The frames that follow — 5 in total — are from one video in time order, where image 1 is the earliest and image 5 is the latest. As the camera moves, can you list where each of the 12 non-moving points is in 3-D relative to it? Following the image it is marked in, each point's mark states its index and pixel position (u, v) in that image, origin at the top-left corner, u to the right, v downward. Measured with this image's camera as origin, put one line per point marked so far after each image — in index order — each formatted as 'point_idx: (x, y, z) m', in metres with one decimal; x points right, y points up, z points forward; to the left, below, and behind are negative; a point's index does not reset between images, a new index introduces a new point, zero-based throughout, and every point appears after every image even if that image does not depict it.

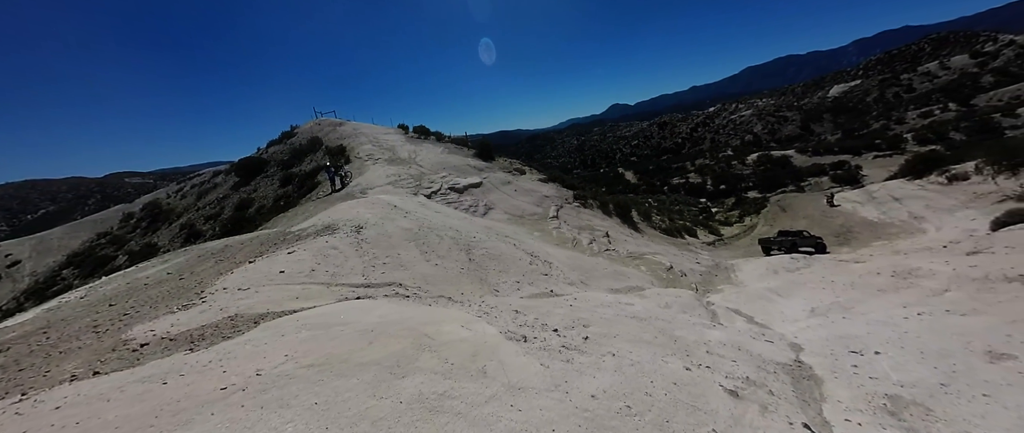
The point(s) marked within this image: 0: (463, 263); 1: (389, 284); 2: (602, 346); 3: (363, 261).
0: (-1.6, -1.5, +11.6) m
1: (-2.8, -1.6, +8.2) m
2: (+1.7, -2.4, +6.6) m
3: (-3.8, -1.1, +9.1) m
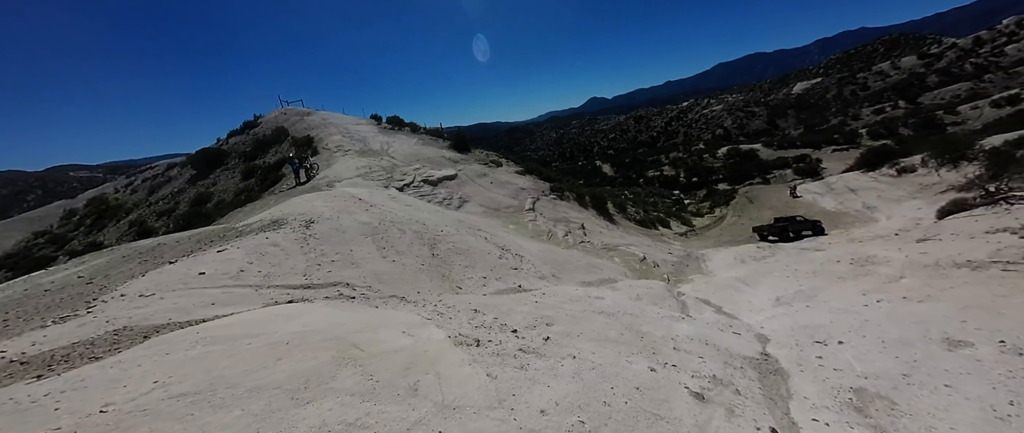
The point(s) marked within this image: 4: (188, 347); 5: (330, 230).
0: (-2.7, -1.3, +10.9) m
1: (-3.7, -1.4, +7.5) m
2: (+0.9, -2.2, +6.1) m
3: (-4.7, -1.0, +8.2) m
4: (-3.4, -1.4, +3.8) m
5: (-5.3, -0.4, +10.4) m
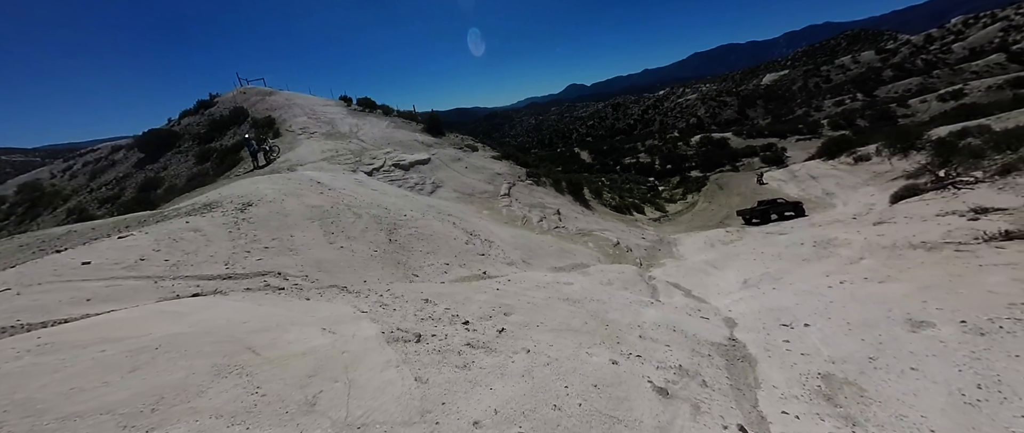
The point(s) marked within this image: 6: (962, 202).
0: (-3.8, -0.8, +10.0) m
1: (-4.6, -1.1, +6.5) m
2: (+0.1, -1.9, +5.5) m
3: (-5.6, -0.6, +7.2) m
4: (-4.0, -1.1, +2.9) m
5: (-6.3, +0.1, +9.3) m
6: (+15.7, +0.5, +12.5) m
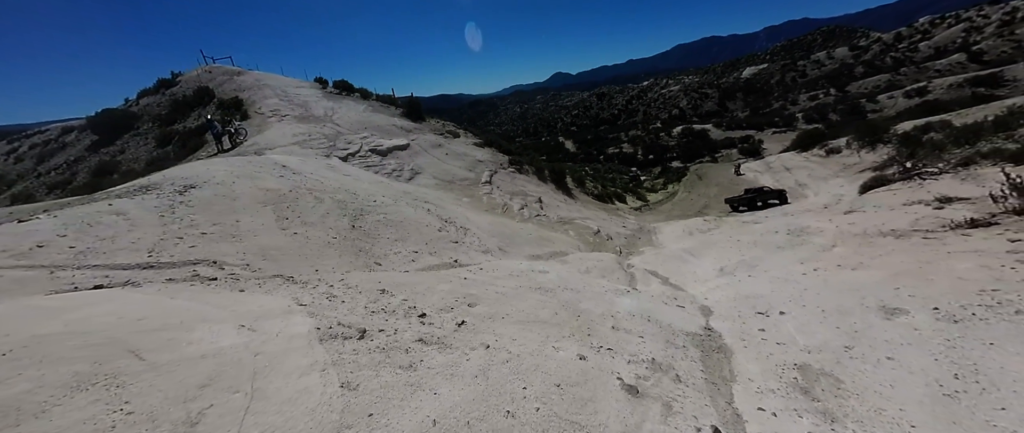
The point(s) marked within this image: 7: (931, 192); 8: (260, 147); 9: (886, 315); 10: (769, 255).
0: (-4.5, -0.4, +9.3) m
1: (-5.2, -0.7, +5.8) m
2: (-0.5, -1.6, +5.0) m
3: (-6.3, -0.3, +6.4) m
4: (-4.5, -1.0, +2.2) m
5: (-7.0, +0.5, +8.5) m
6: (+14.8, +0.9, +12.7) m
7: (+14.6, +0.9, +12.4) m
8: (-14.1, +3.9, +19.5) m
9: (+7.0, -1.9, +6.7) m
10: (+8.3, -1.3, +11.6) m
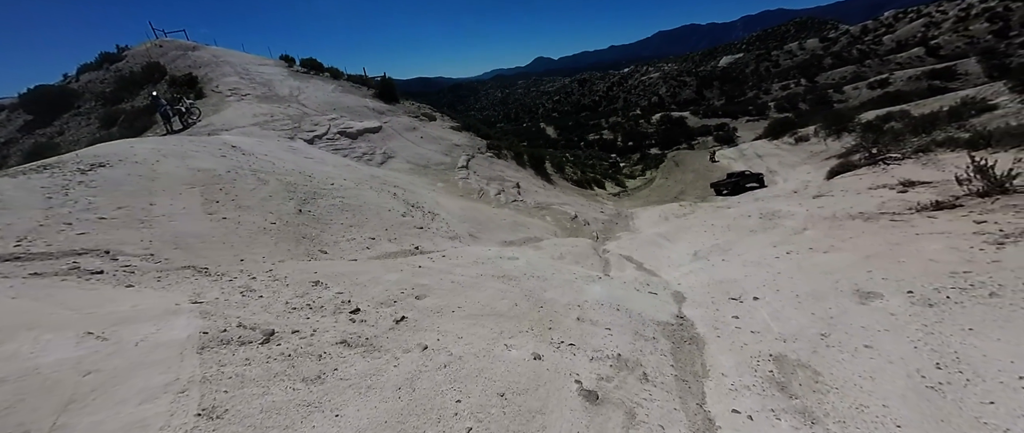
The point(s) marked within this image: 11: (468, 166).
0: (-5.4, 0.0, +8.3) m
1: (-5.8, -0.5, +4.8) m
2: (-1.1, -1.4, +4.3) m
3: (-7.0, 0.0, +5.4) m
4: (-5.0, -0.8, +1.2) m
5: (-7.9, +0.8, +7.3) m
6: (+13.7, +1.5, +12.7) m
7: (+13.6, +1.5, +12.4) m
8: (-15.5, +4.6, +17.9) m
9: (+6.3, -1.5, +6.4) m
10: (+7.3, -0.7, +11.3) m
11: (-2.9, +2.9, +19.3) m
